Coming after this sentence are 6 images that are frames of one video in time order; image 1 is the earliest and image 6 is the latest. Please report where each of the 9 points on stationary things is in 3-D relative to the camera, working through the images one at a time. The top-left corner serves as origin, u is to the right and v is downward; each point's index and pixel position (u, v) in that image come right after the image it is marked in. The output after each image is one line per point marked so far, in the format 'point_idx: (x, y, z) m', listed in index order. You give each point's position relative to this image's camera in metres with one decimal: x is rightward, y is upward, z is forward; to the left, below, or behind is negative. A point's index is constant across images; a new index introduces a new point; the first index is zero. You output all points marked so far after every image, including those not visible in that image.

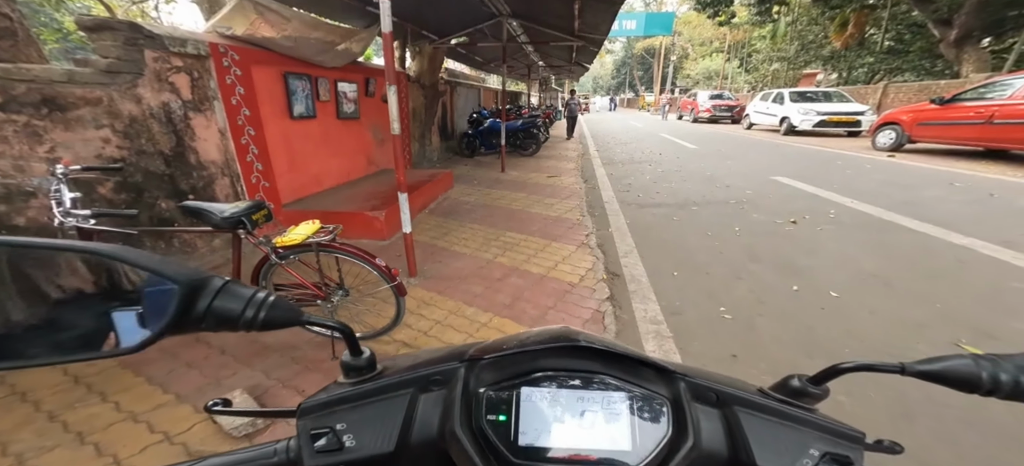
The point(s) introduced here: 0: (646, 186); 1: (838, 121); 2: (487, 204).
0: (+2.6, +0.9, +7.1) m
1: (+10.0, +3.6, +12.1) m
2: (-0.6, +0.5, +6.3) m
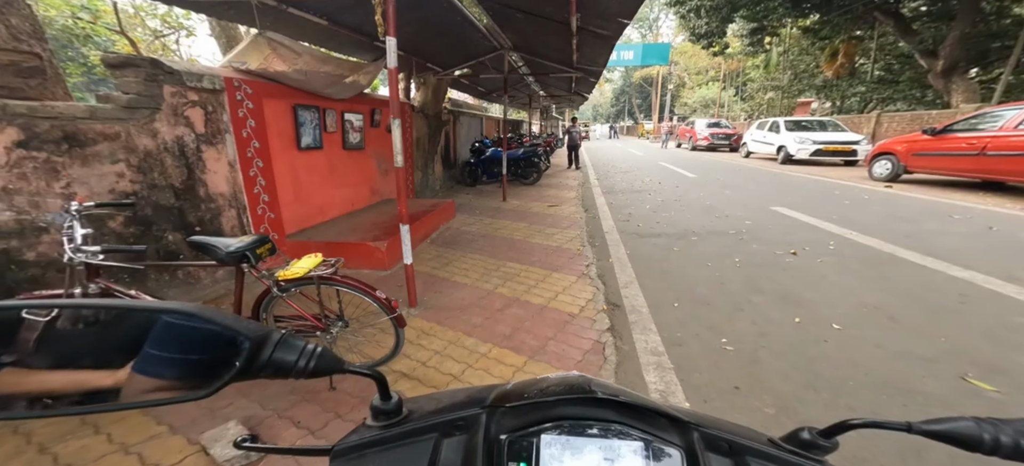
0: (+2.6, +0.3, +7.2) m
1: (+10.0, +2.6, +12.4) m
2: (-0.5, 0.0, +6.4) m
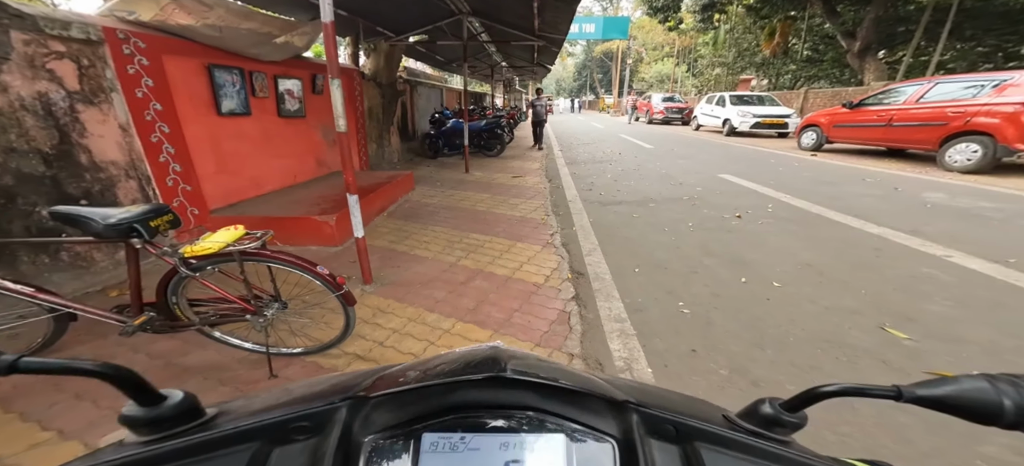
0: (+1.9, +0.9, +7.2) m
1: (+8.7, +3.8, +12.8) m
2: (-1.2, +0.5, +6.1) m
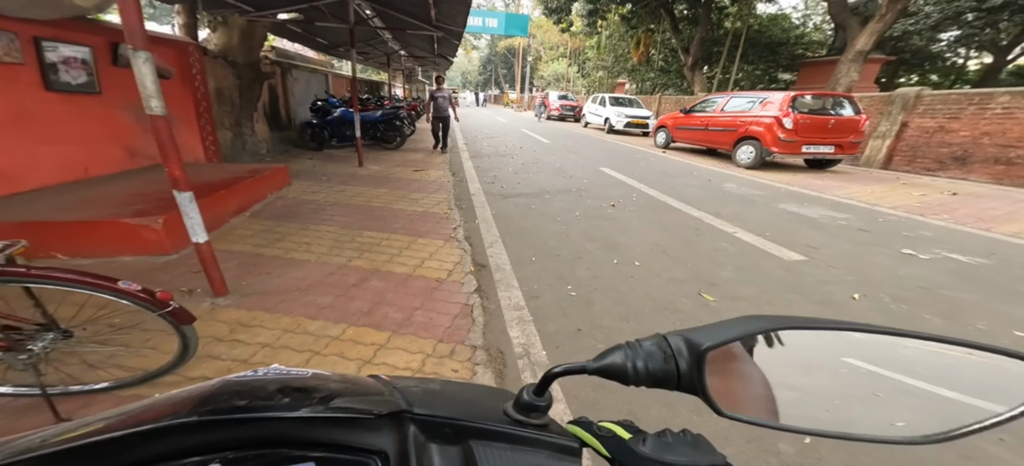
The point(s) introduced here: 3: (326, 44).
0: (-0.1, +1.1, +7.4) m
1: (+5.1, +4.3, +14.4) m
2: (-2.8, +0.5, +5.6) m
3: (-5.3, +5.4, +10.5) m
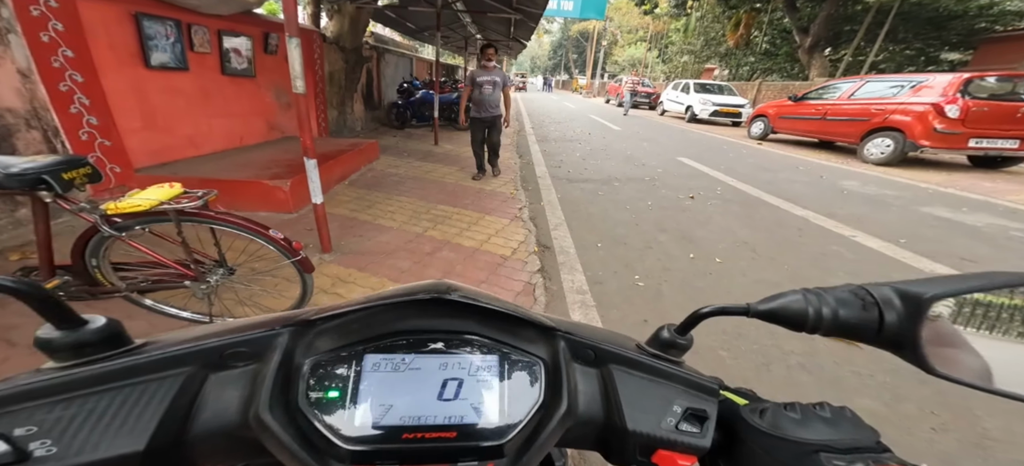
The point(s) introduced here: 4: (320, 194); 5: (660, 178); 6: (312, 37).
0: (+1.3, +1.4, +7.3) m
1: (+7.7, +4.3, +13.3) m
2: (-1.7, +0.9, +6.0) m
3: (-3.0, +6.1, +11.0) m
4: (-1.6, +0.3, +3.1) m
5: (+2.5, +0.9, +6.2) m
6: (-3.5, +3.5, +6.5) m
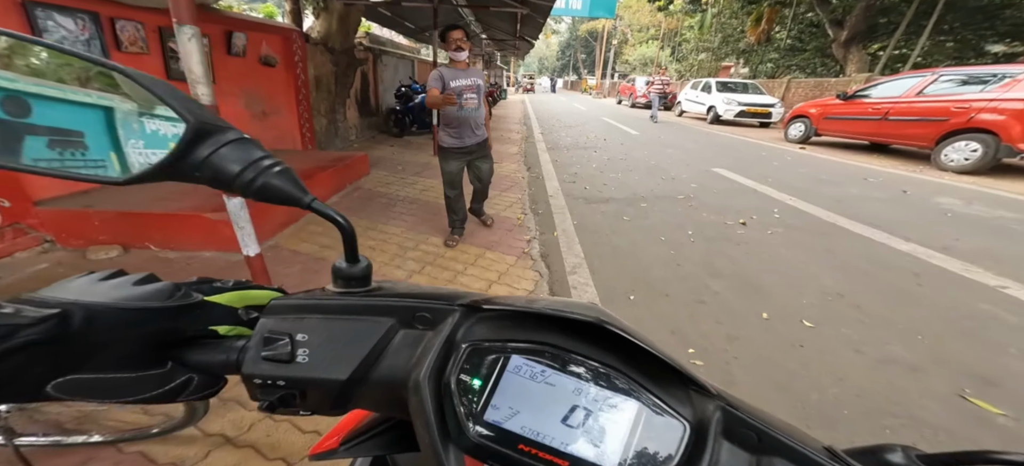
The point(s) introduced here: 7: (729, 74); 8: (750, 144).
0: (+1.4, +1.0, +6.3) m
1: (+8.0, +4.0, +12.2) m
2: (-1.6, +0.5, +5.1) m
3: (-2.8, +5.7, +10.1) m
4: (-1.6, -0.1, +2.2) m
5: (+2.6, +0.5, +5.2) m
6: (-3.4, +3.1, +5.7) m
7: (+11.0, +8.1, +18.8) m
8: (+5.7, +2.1, +8.8) m
